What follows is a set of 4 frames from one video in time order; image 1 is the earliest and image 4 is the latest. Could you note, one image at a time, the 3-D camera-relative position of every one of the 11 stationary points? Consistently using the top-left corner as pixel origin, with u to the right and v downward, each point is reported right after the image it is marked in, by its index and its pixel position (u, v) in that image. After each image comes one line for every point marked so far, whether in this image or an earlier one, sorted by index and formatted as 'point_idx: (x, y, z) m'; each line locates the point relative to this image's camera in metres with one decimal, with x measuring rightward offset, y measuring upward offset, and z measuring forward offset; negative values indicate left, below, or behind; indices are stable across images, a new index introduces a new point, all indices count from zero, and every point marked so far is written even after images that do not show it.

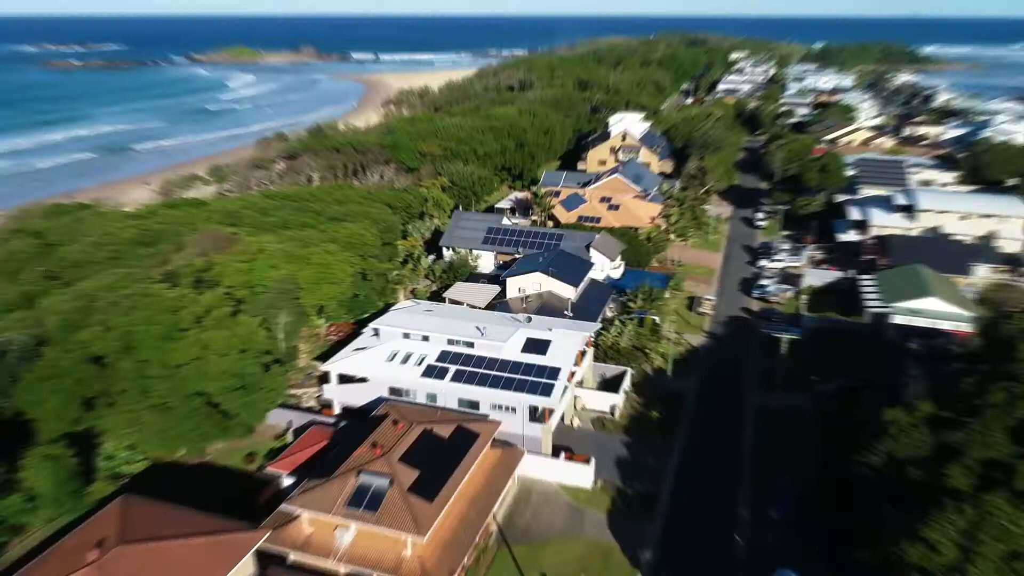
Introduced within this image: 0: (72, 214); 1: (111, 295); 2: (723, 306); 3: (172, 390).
0: (-10.9, +1.8, +16.6) m
1: (-7.2, -0.1, +12.0) m
2: (+6.3, -0.5, +19.1) m
3: (-5.4, -1.7, +10.6) m
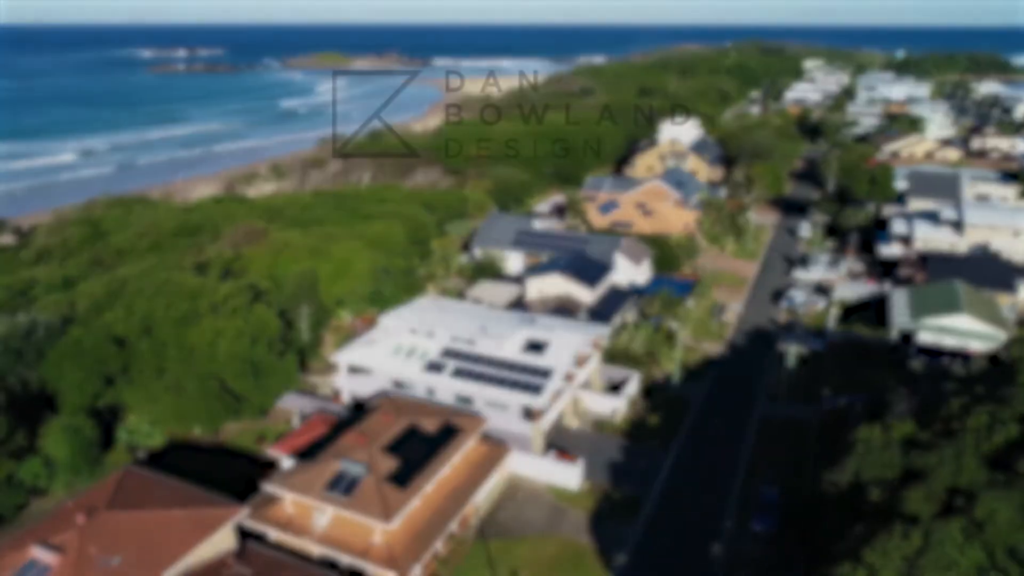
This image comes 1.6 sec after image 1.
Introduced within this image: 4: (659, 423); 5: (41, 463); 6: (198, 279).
0: (-10.4, +2.2, +17.8) m
1: (-7.2, +0.1, +12.8) m
2: (+6.9, -0.8, +18.8) m
3: (-5.5, -1.5, +11.3) m
4: (+2.8, -2.7, +13.0) m
5: (-7.2, -2.7, +10.1) m
6: (-6.1, +0.1, +12.8) m
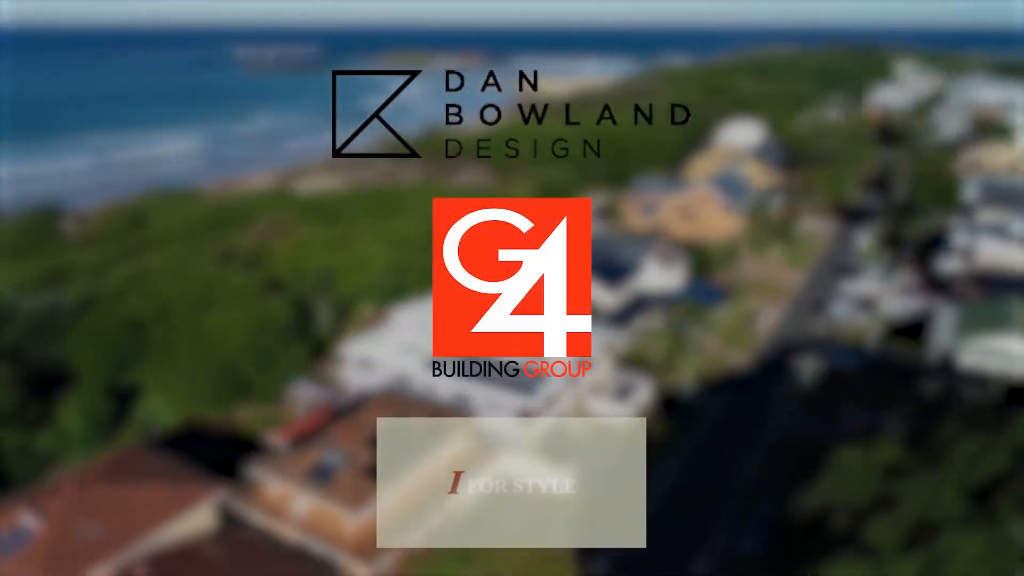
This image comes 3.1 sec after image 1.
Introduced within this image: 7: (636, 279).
0: (-9.6, +2.6, +18.8) m
1: (-7.0, +0.4, +13.5) m
2: (+7.6, -1.1, +18.1) m
3: (-5.6, -1.3, +11.8) m
4: (+2.9, -2.8, +12.7) m
5: (-7.4, -2.4, +10.8) m
6: (-6.0, +0.3, +13.3) m
7: (+3.3, +0.2, +18.0) m
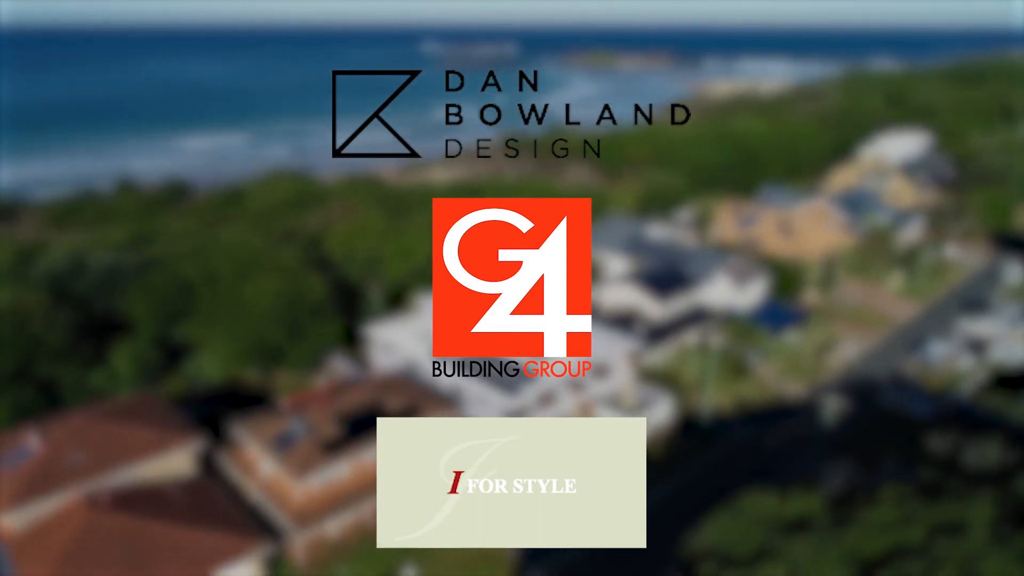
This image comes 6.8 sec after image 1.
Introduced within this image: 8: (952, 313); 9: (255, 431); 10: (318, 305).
0: (-7.4, +3.4, +20.8) m
1: (-6.2, +1.0, +15.0) m
2: (+8.8, -1.8, +16.3) m
3: (-5.4, -0.7, +13.1) m
4: (+2.8, -3.1, +12.0) m
5: (-7.5, -1.7, +12.5) m
6: (-5.3, +0.9, +14.7) m
7: (+4.8, -0.1, +17.1) m
8: (+12.9, -0.7, +19.8) m
9: (-3.9, -2.1, +10.1) m
10: (-4.0, -0.6, +13.7) m
